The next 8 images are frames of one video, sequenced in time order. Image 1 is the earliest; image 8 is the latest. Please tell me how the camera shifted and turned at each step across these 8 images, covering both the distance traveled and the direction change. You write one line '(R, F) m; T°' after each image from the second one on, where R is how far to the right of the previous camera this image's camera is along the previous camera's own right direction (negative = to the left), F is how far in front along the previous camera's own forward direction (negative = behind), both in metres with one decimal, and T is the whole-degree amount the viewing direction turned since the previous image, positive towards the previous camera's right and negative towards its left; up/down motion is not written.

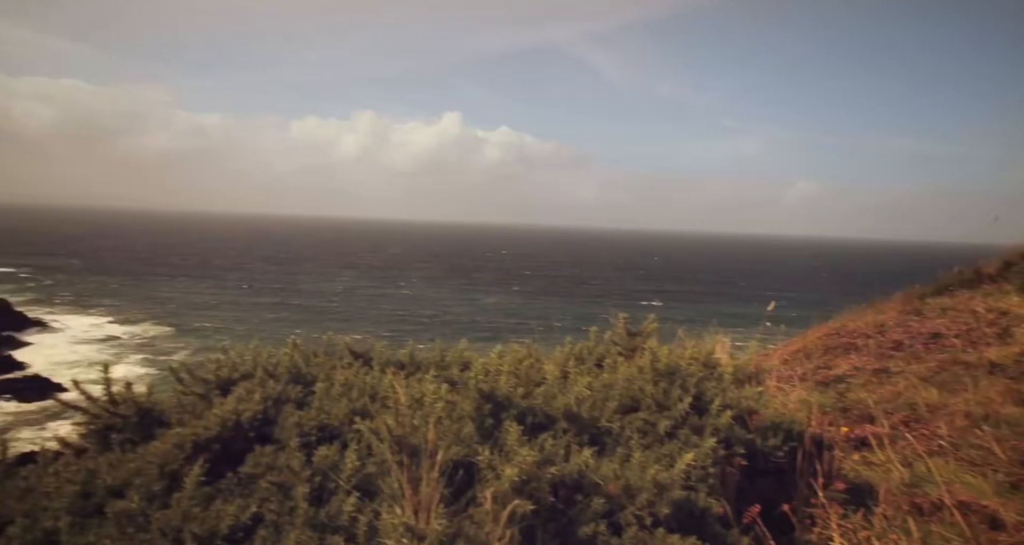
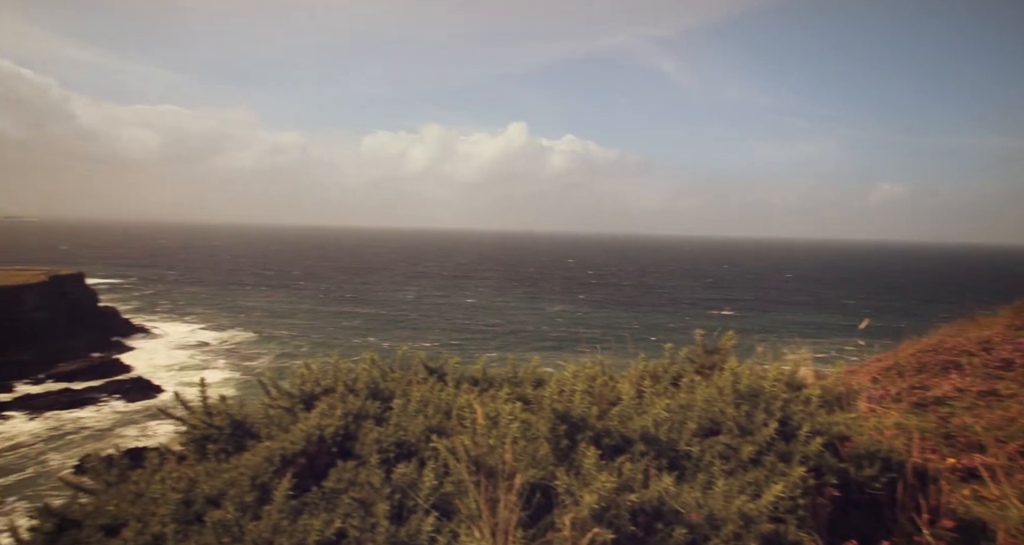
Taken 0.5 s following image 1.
(0.0, -0.3) m; -5°
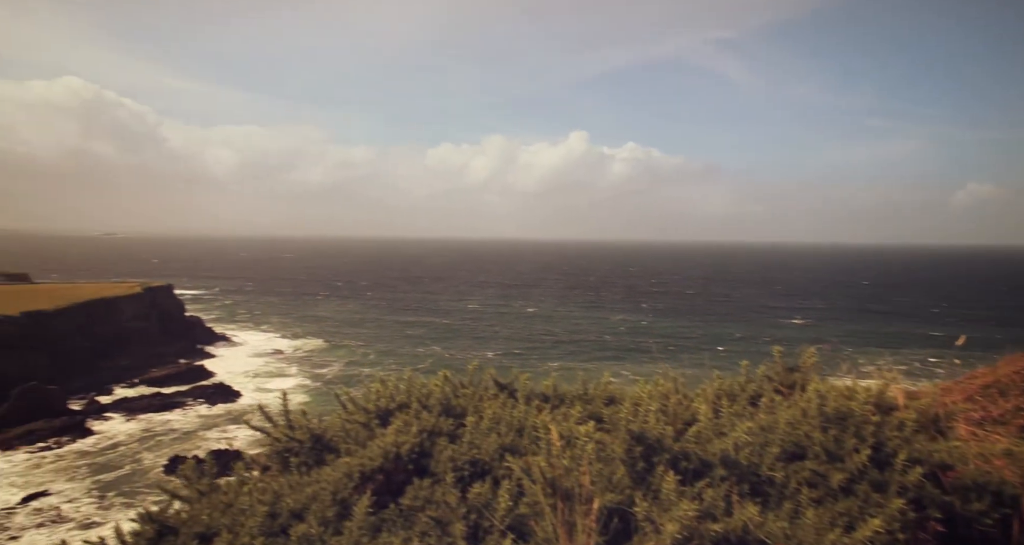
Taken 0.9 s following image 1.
(0.0, -1.0) m; -5°
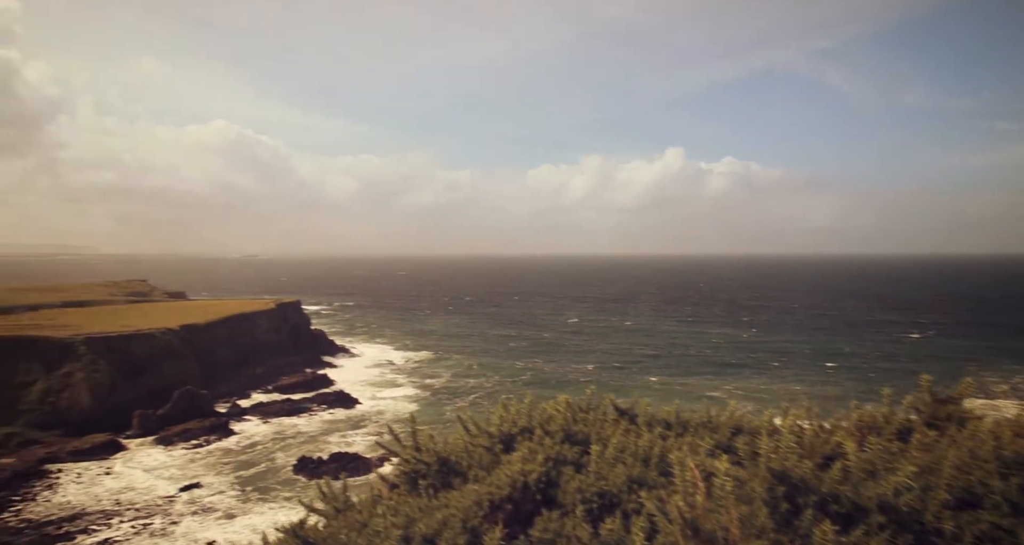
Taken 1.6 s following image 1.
(-0.1, -2.0) m; -8°
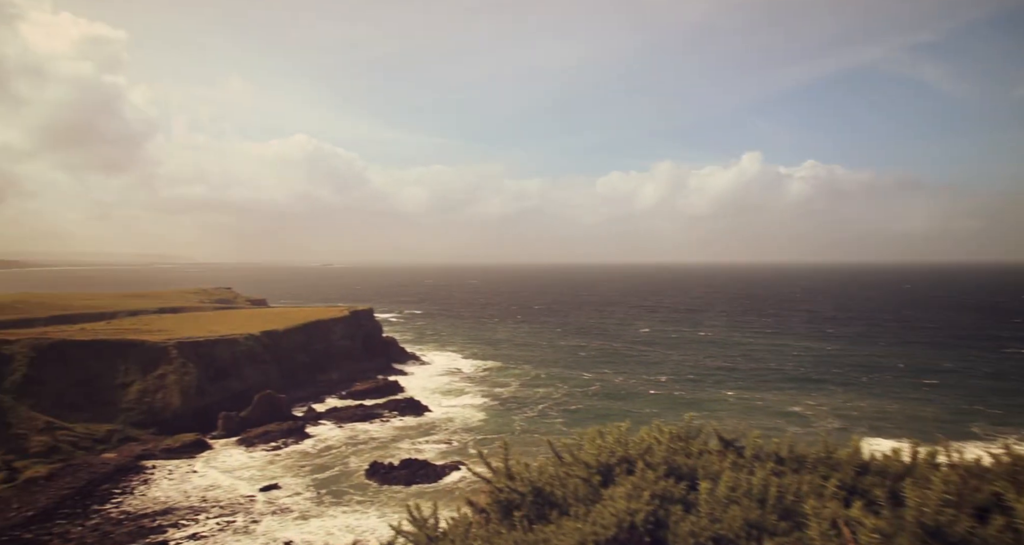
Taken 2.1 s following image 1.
(+0.3, 0.0) m; -6°
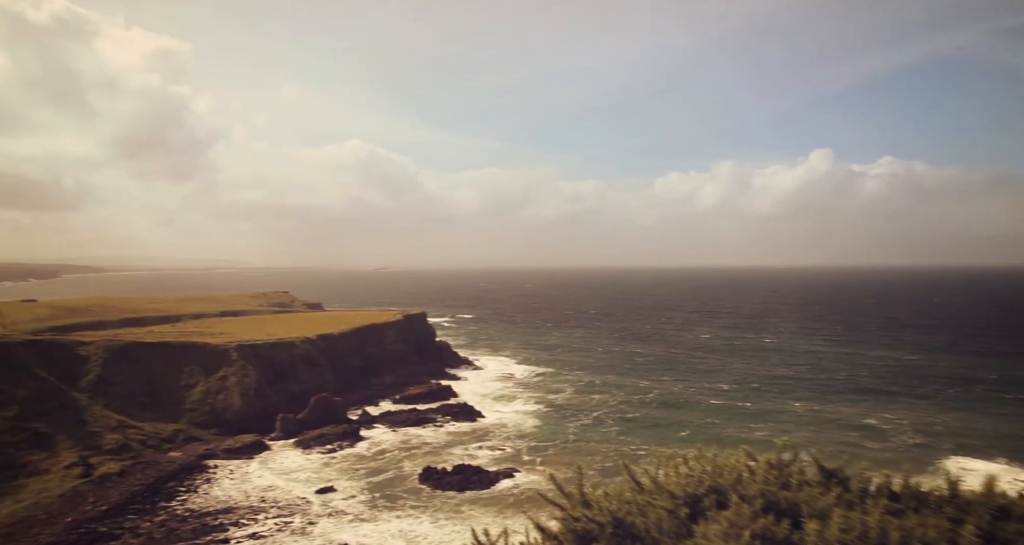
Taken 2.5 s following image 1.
(+0.9, +0.9) m; -5°
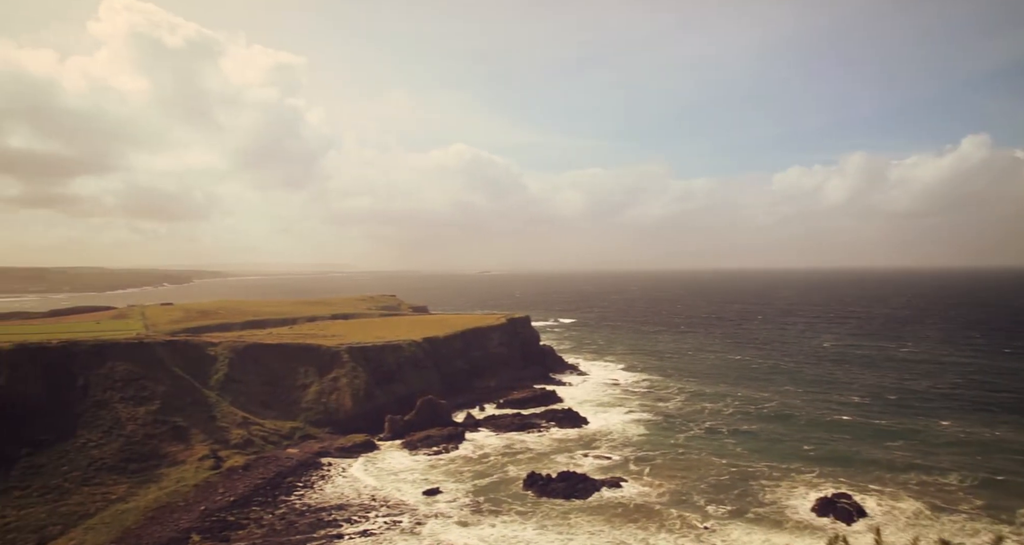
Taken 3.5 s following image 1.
(+1.4, +1.4) m; -9°
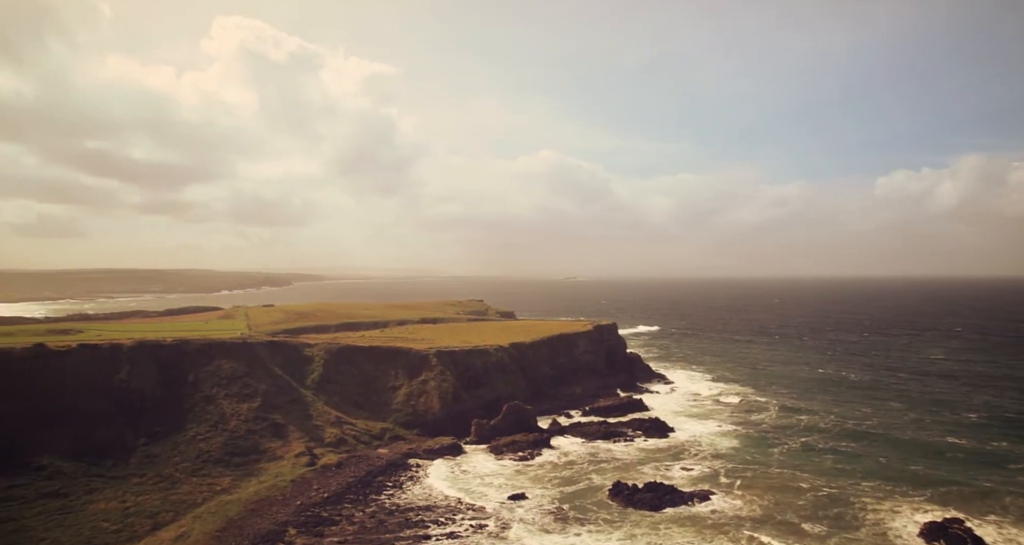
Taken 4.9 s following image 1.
(+0.3, +0.1) m; -7°
